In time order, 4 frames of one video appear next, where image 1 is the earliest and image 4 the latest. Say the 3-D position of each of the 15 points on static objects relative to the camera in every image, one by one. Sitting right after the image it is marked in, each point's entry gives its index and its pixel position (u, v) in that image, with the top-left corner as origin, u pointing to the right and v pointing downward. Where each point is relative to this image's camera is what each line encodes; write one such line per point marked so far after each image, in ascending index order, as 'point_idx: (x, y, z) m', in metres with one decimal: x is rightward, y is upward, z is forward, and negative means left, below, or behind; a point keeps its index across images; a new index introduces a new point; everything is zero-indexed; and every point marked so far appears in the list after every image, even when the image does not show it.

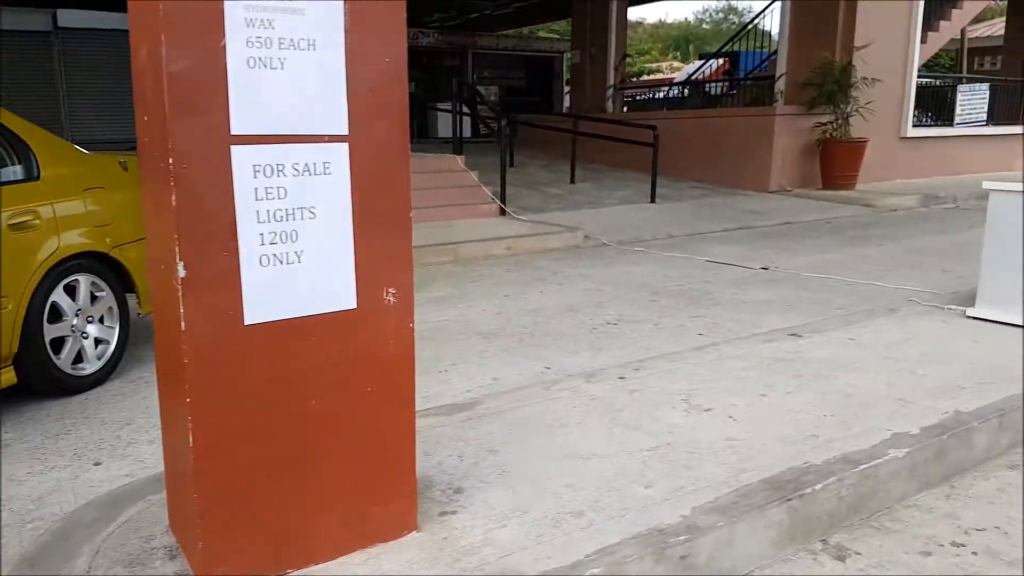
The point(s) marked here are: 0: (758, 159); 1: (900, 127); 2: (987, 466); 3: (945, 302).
0: (+3.4, +1.8, +11.6) m
1: (+5.9, +2.4, +12.8) m
2: (+1.6, -0.6, +2.8) m
3: (+2.3, -0.1, +4.5) m
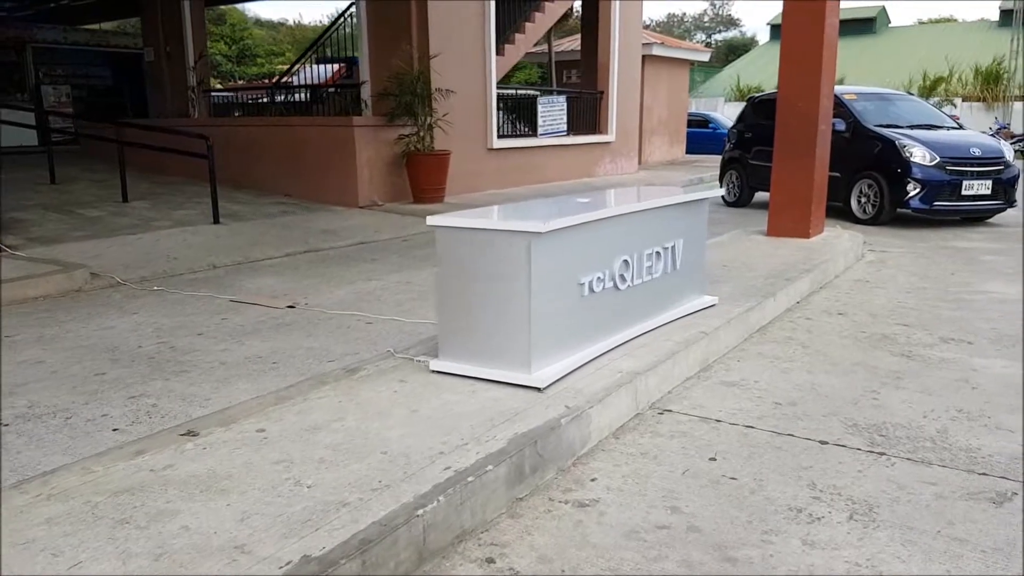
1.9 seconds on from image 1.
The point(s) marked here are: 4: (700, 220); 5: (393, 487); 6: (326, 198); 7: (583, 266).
0: (-2.3, +1.5, +10.8) m
1: (-0.4, +2.3, +12.8) m
2: (-0.4, -0.8, +2.0) m
3: (-0.4, -0.3, +3.8) m
4: (+1.0, +0.4, +4.5) m
5: (-0.3, -0.6, +2.4) m
6: (-2.5, +1.2, +11.1) m
7: (+0.3, +0.1, +3.4) m
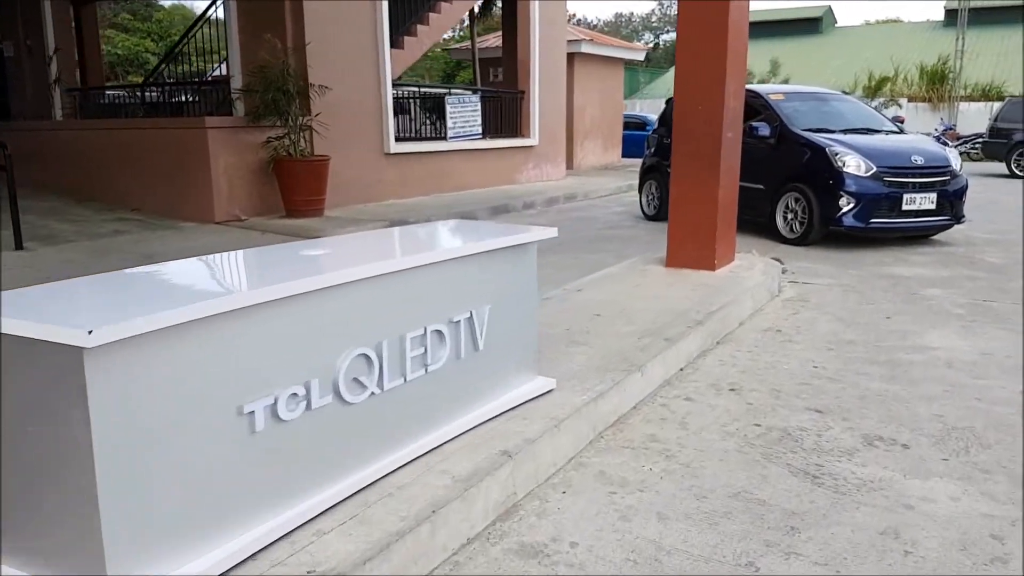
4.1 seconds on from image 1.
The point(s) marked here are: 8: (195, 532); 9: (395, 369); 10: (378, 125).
0: (-3.6, +1.2, +9.3) m
1: (-1.8, +2.0, +11.4) m
2: (-1.3, -1.1, +0.5) m
3: (-1.4, -0.6, +2.4) m
4: (0.0, +0.1, +3.1) m
5: (-1.2, -0.9, +0.9) m
6: (-3.8, +0.9, +9.6) m
7: (-0.6, -0.2, +2.0) m
8: (-0.7, -0.6, +1.9) m
9: (-0.4, -0.2, +2.5) m
10: (-1.8, +2.2, +11.3) m
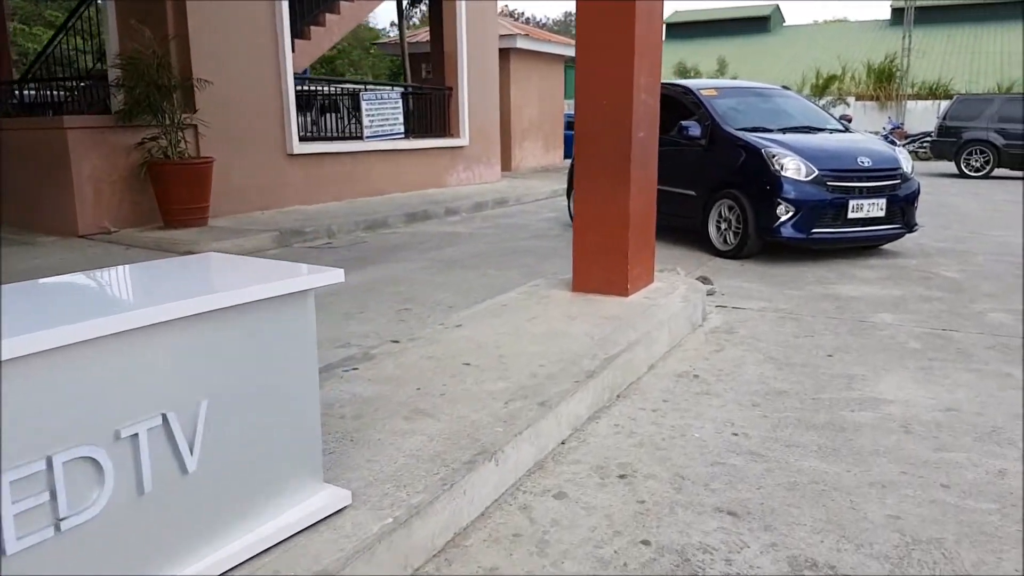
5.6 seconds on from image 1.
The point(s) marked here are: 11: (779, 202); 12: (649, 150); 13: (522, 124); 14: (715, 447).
0: (-4.5, +0.9, +8.1) m
1: (-2.8, +1.8, +10.3) m
2: (-1.7, -1.3, -0.5) m
3: (-1.9, -0.8, +1.3) m
4: (-0.6, -0.1, +2.1) m
5: (-1.7, -1.1, -0.1) m
6: (-4.7, +0.6, +8.3) m
7: (-1.2, -0.4, +1.0) m
8: (-1.3, -0.8, +0.9) m
9: (-0.9, -0.4, +1.5) m
10: (-2.9, +2.0, +10.2) m
11: (+2.0, +0.7, +6.3) m
12: (+0.8, +0.8, +4.7) m
13: (+0.2, +3.5, +17.5) m
14: (+0.7, -0.6, +3.1) m
